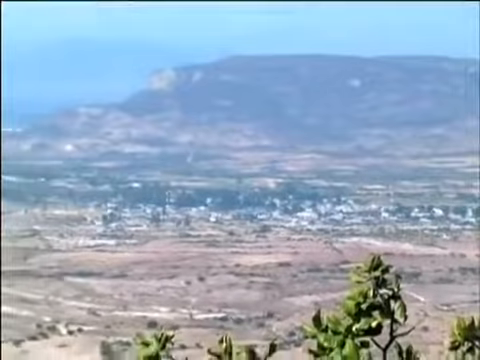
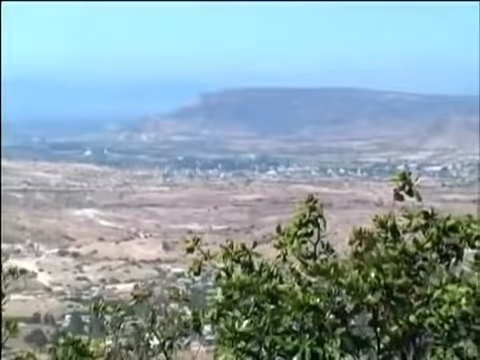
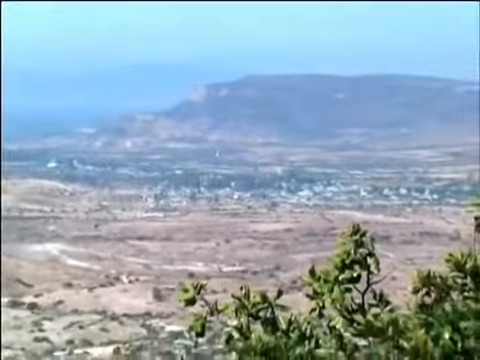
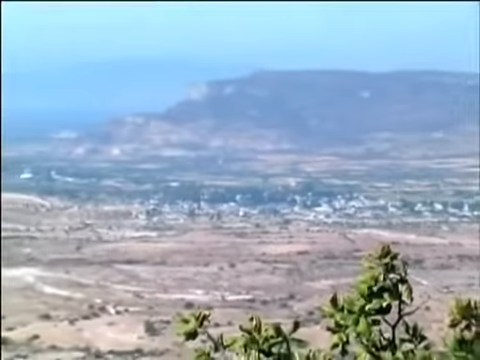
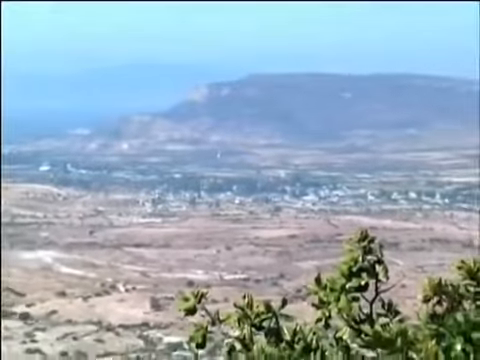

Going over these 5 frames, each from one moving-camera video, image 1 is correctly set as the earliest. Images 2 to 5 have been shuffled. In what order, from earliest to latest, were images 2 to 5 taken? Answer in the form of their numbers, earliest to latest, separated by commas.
4, 5, 3, 2
